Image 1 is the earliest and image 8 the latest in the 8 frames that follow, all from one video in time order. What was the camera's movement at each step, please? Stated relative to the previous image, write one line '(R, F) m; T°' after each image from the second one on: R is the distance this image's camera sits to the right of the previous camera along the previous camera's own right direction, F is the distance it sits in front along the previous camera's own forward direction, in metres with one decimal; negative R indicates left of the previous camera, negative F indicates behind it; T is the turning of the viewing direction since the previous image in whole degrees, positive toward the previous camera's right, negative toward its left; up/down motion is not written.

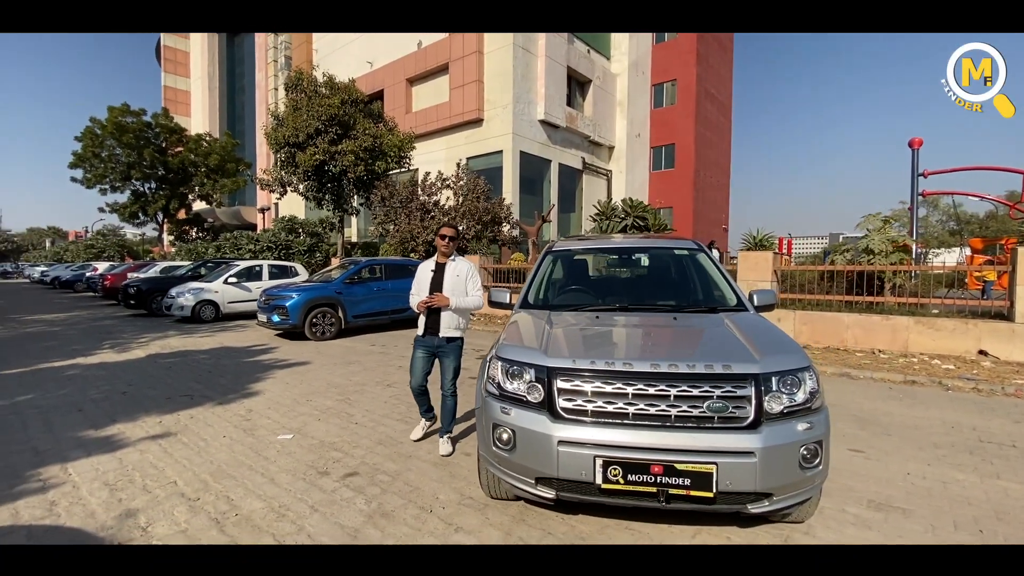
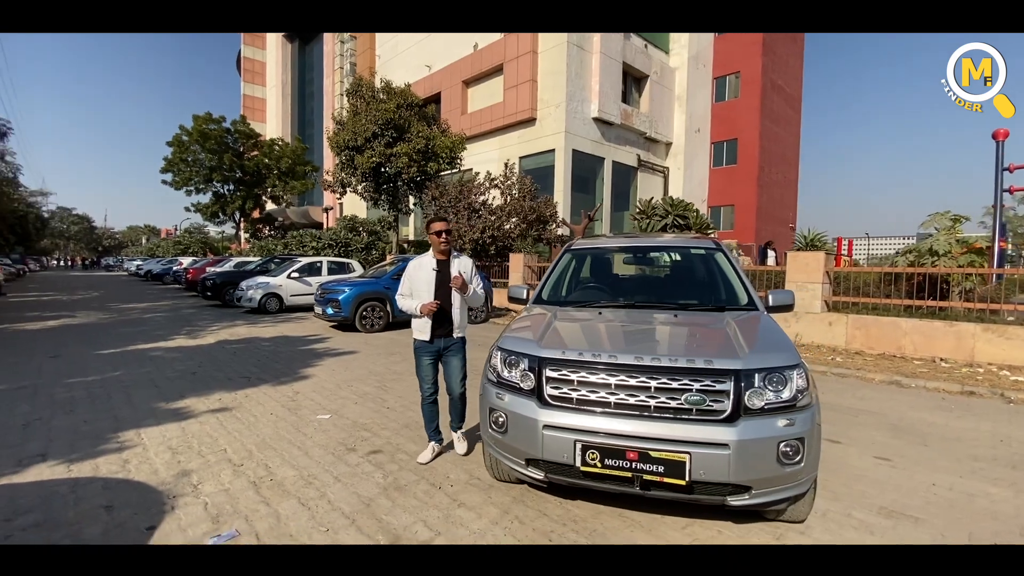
(+0.3, -0.2) m; -7°
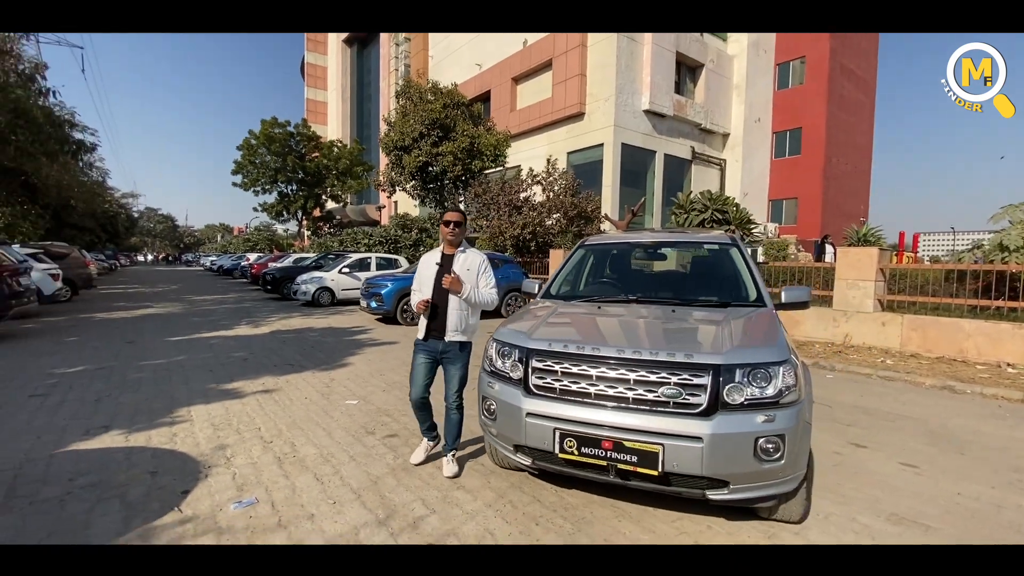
(+0.4, -0.1) m; -6°
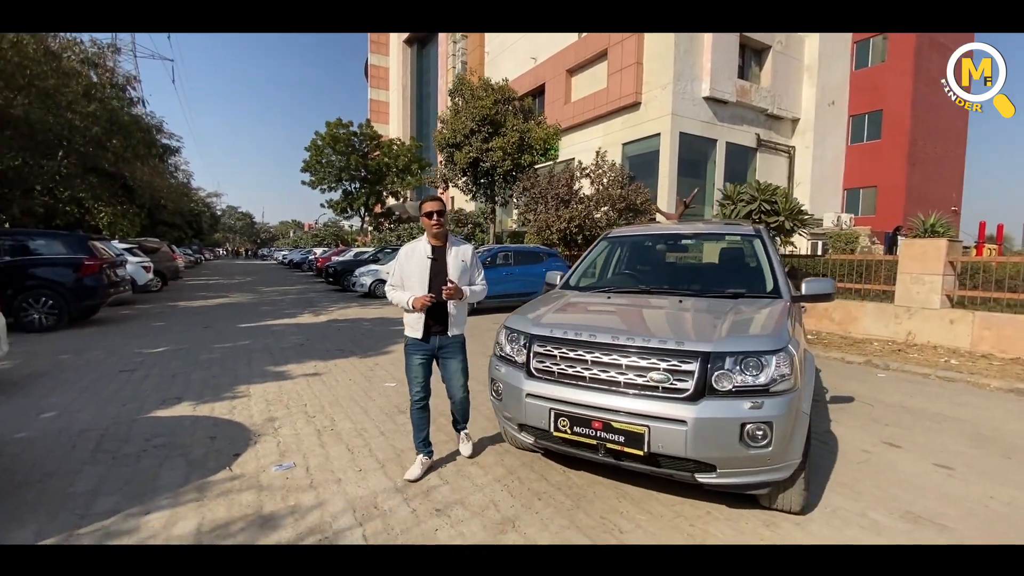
(+0.3, -0.2) m; -7°
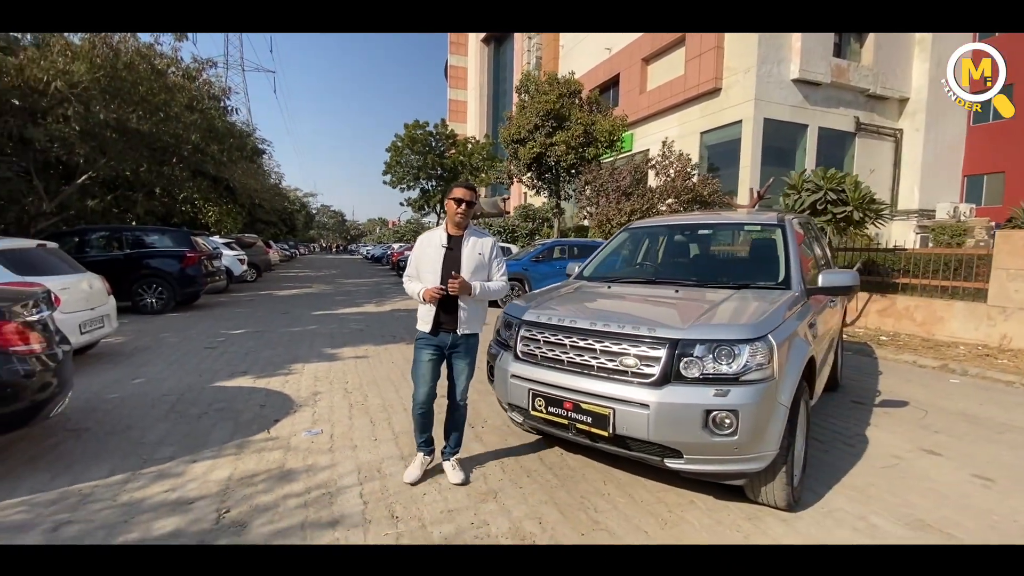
(+0.6, -0.1) m; -9°
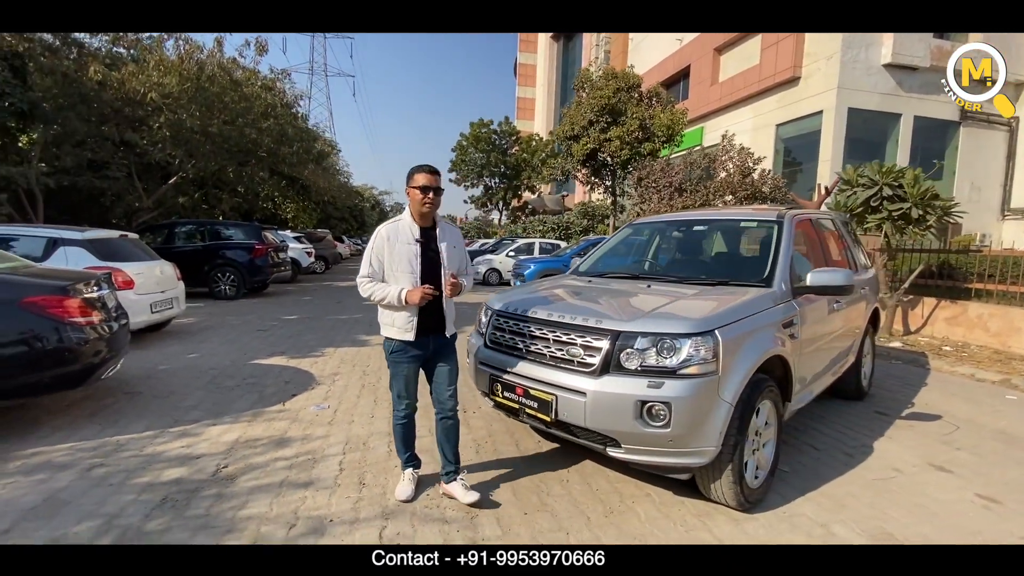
(+0.7, -0.1) m; -8°
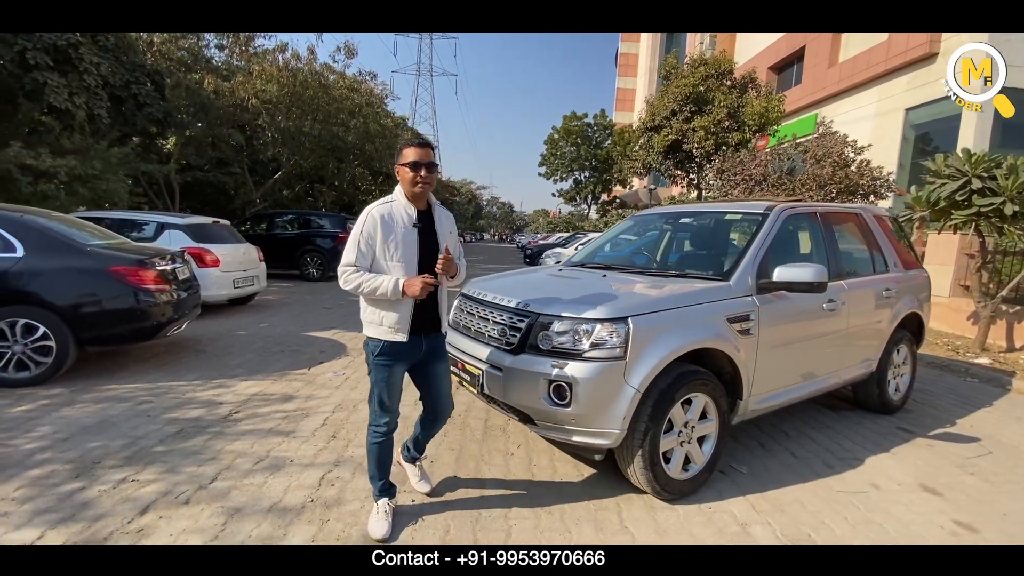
(+1.0, -0.1) m; -11°
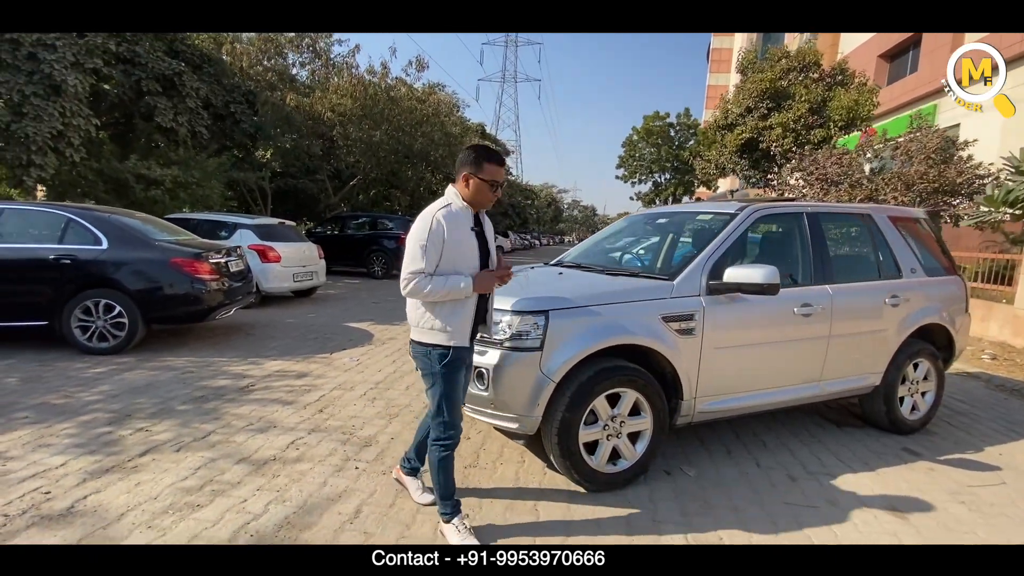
(+0.9, -0.1) m; -10°
